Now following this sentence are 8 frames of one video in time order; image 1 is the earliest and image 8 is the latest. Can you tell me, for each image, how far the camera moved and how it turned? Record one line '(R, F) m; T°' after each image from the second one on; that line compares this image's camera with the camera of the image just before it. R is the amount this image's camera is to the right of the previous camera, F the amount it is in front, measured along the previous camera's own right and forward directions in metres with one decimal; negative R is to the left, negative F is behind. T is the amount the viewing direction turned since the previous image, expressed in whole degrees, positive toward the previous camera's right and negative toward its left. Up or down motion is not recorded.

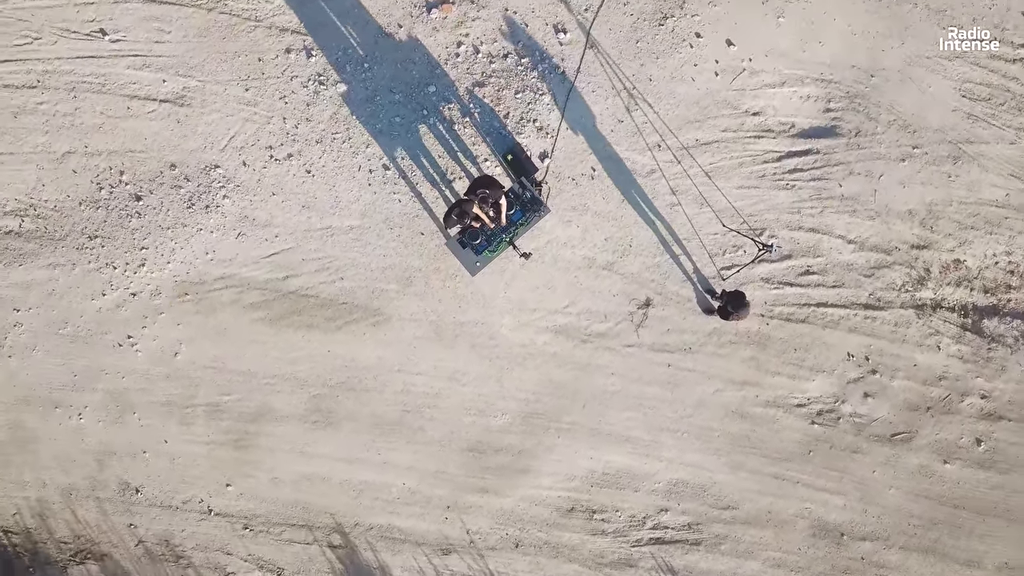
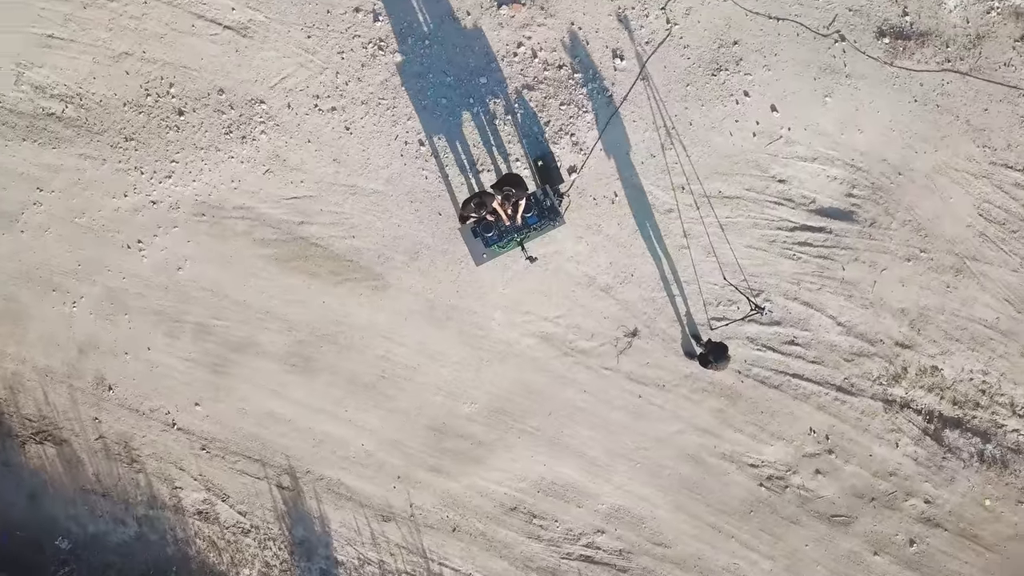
(0.0, -0.3) m; 0°
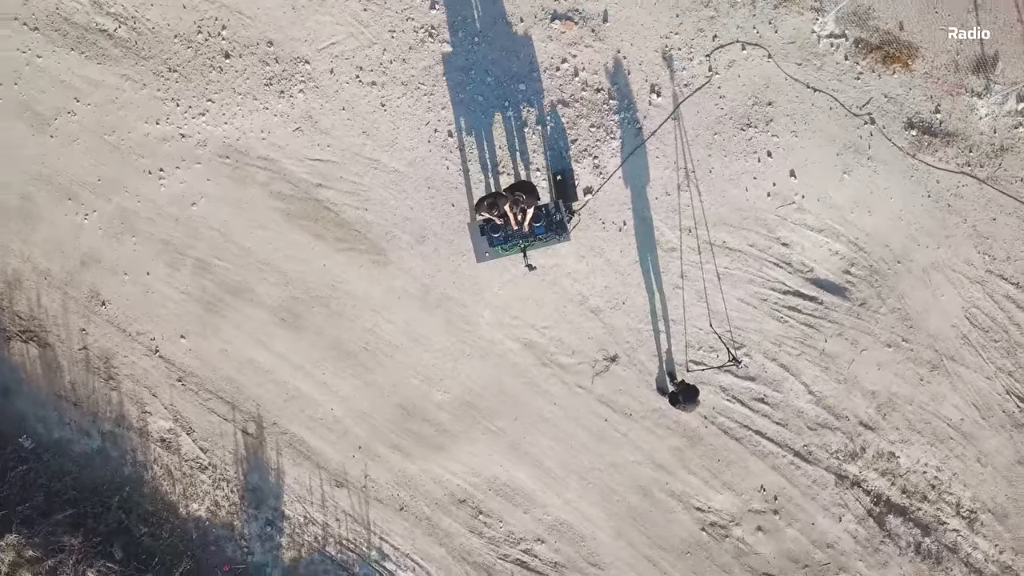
(+0.1, -0.3) m; 0°
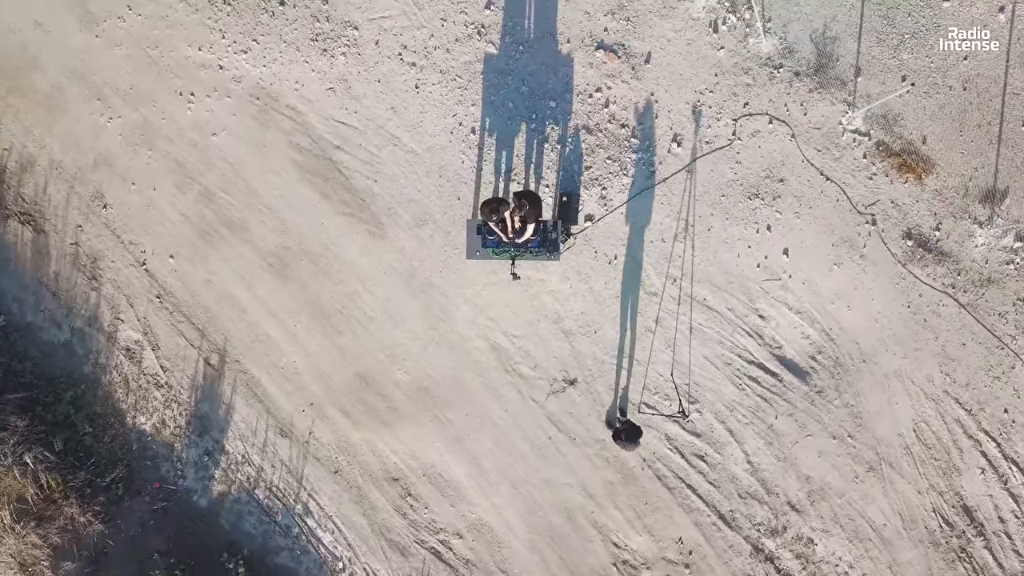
(+0.3, -0.3) m; 0°
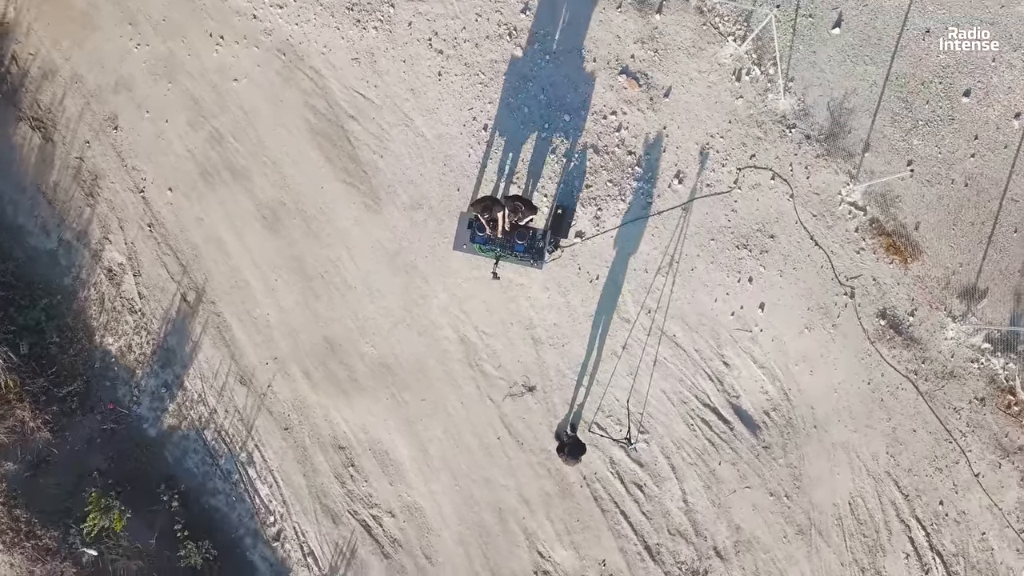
(+0.4, -0.2) m; 0°
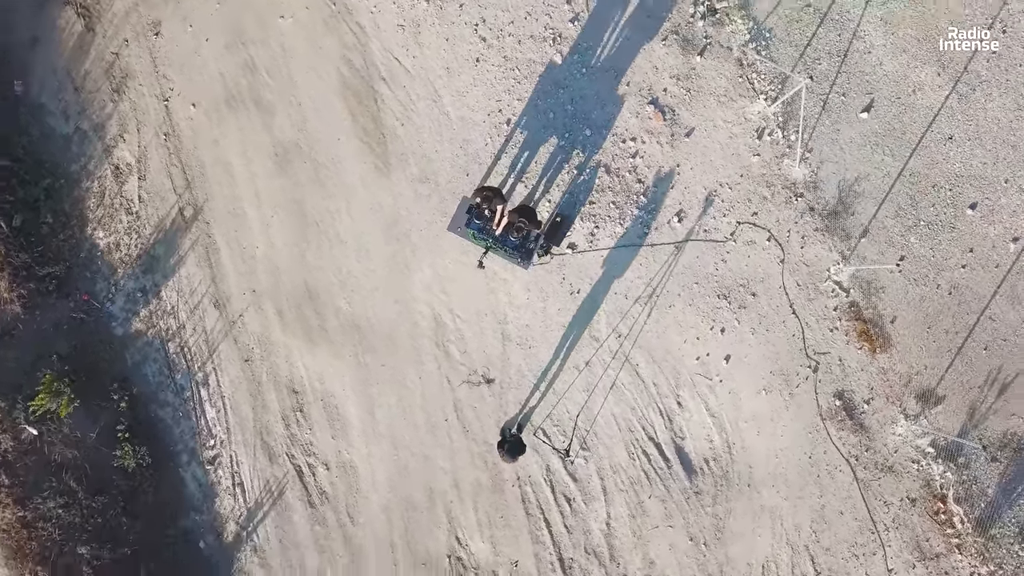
(+0.3, -0.2) m; 0°
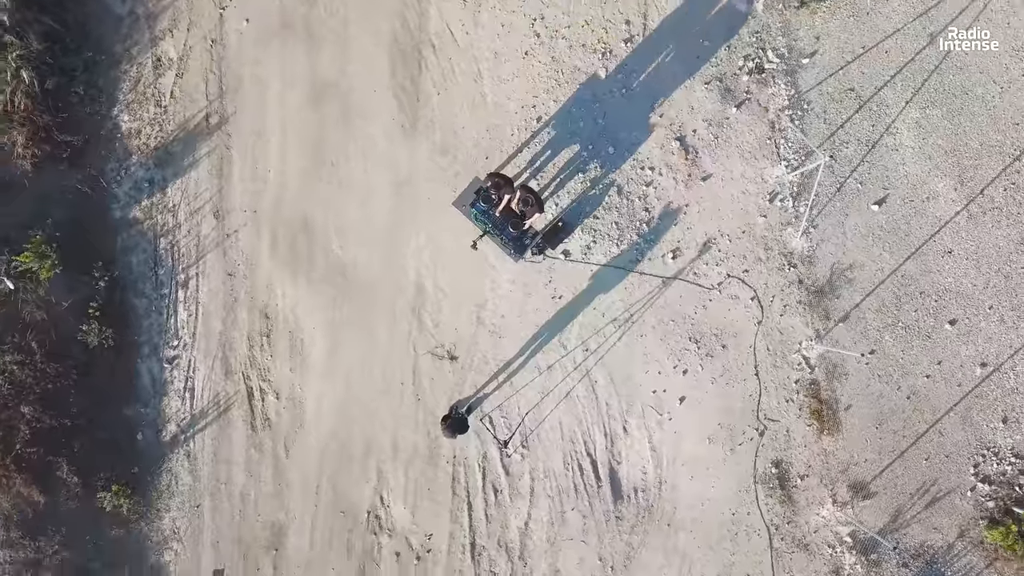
(+0.3, -0.3) m; 0°
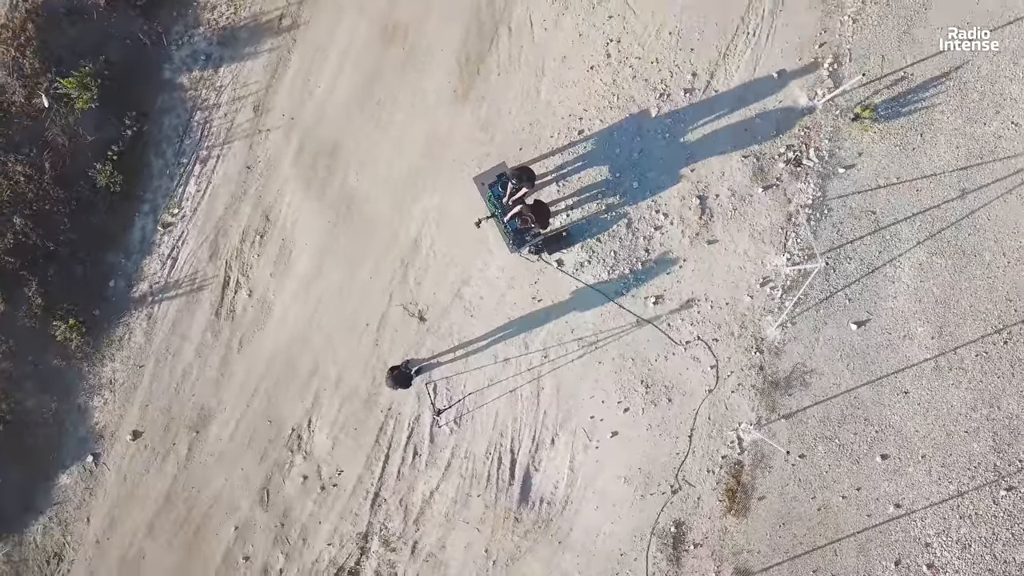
(+0.3, -0.4) m; 0°
